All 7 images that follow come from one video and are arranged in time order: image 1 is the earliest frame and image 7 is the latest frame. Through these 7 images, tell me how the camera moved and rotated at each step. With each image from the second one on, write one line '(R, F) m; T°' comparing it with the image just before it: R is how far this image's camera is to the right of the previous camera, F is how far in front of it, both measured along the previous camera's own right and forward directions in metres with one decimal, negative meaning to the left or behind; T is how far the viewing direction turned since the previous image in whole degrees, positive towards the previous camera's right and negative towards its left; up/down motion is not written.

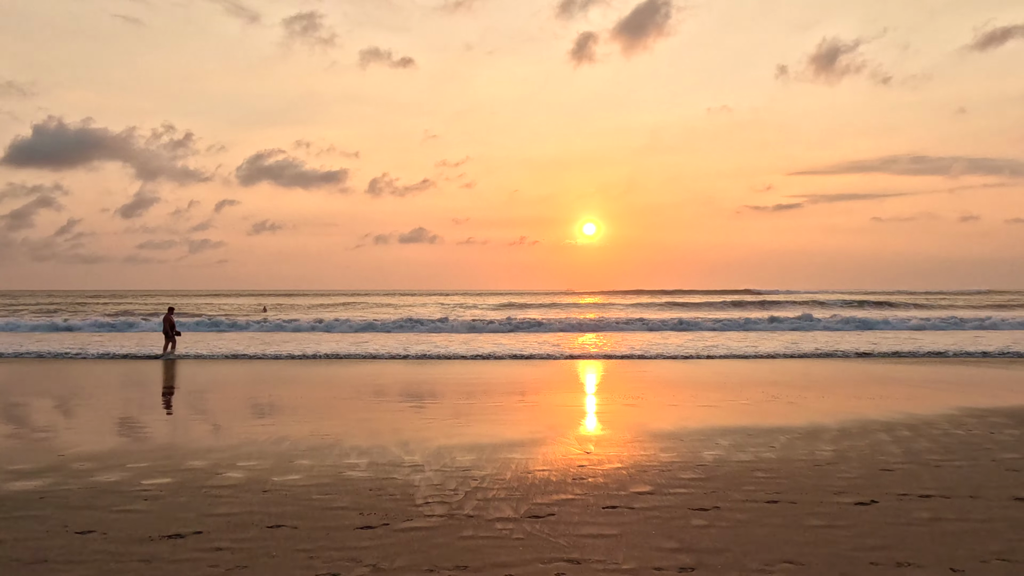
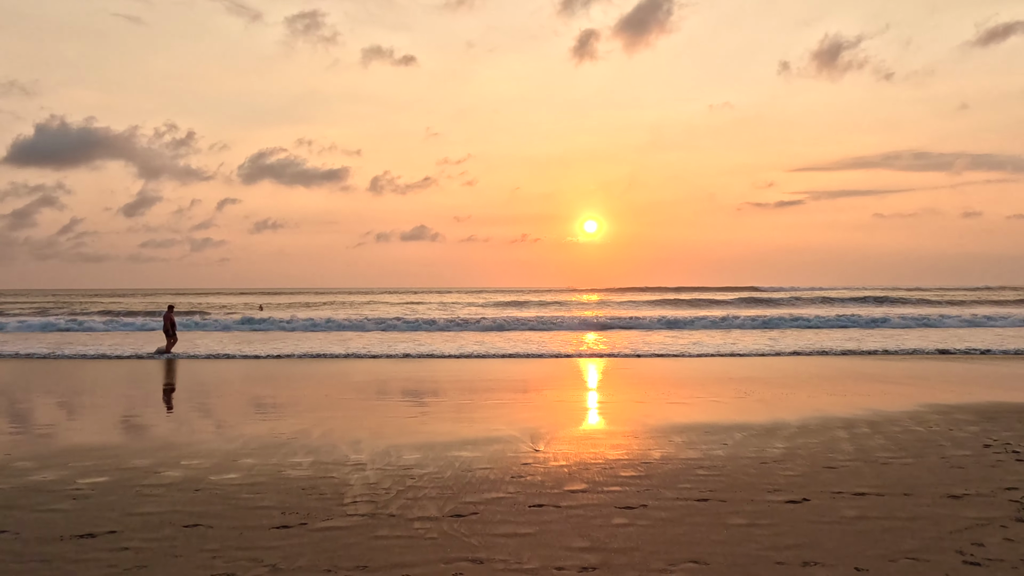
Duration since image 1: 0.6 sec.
(+0.4, +0.1) m; 0°
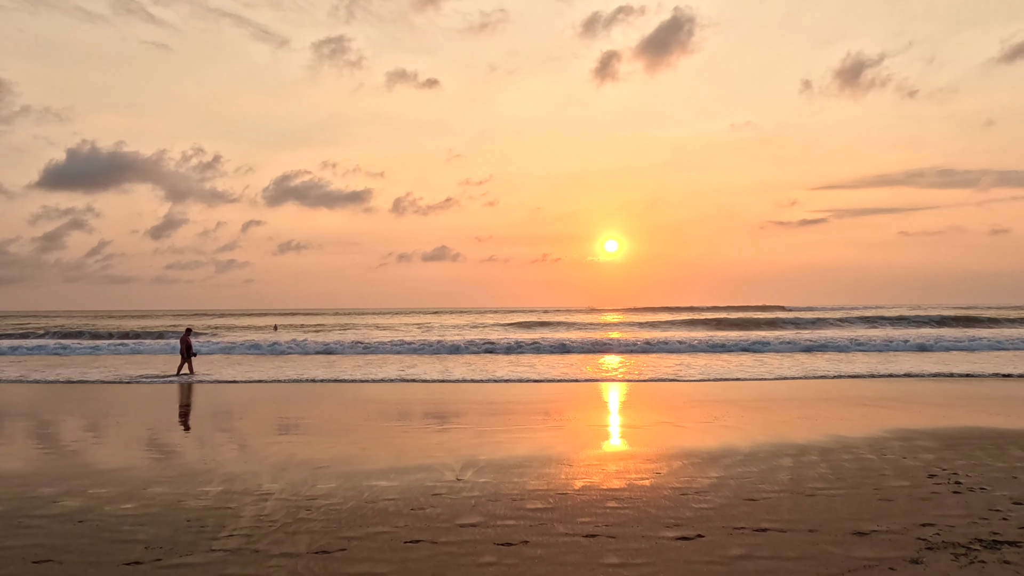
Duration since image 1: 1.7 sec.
(+0.7, +0.1) m; -1°
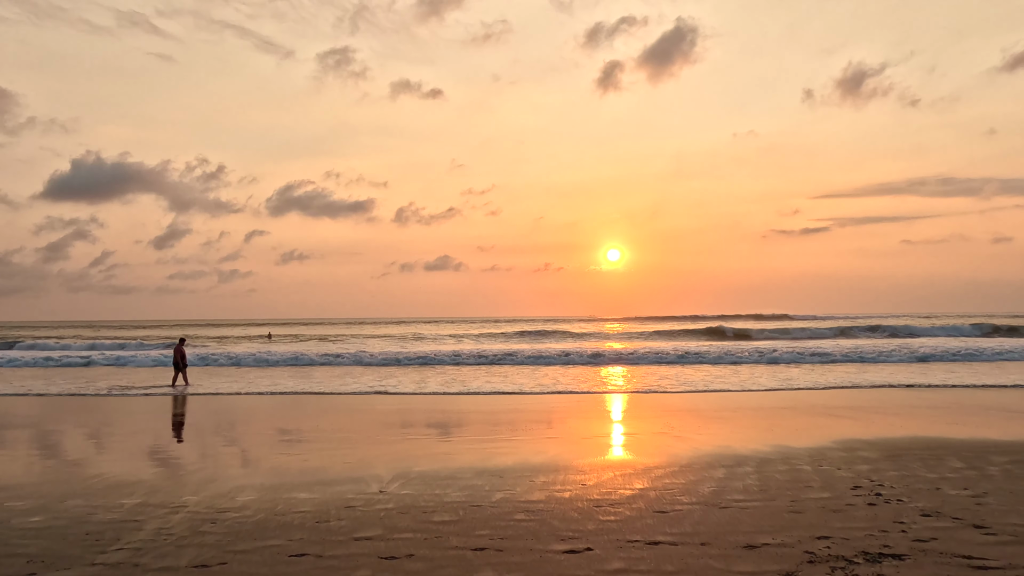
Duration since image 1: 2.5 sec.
(+0.6, 0.0) m; 0°
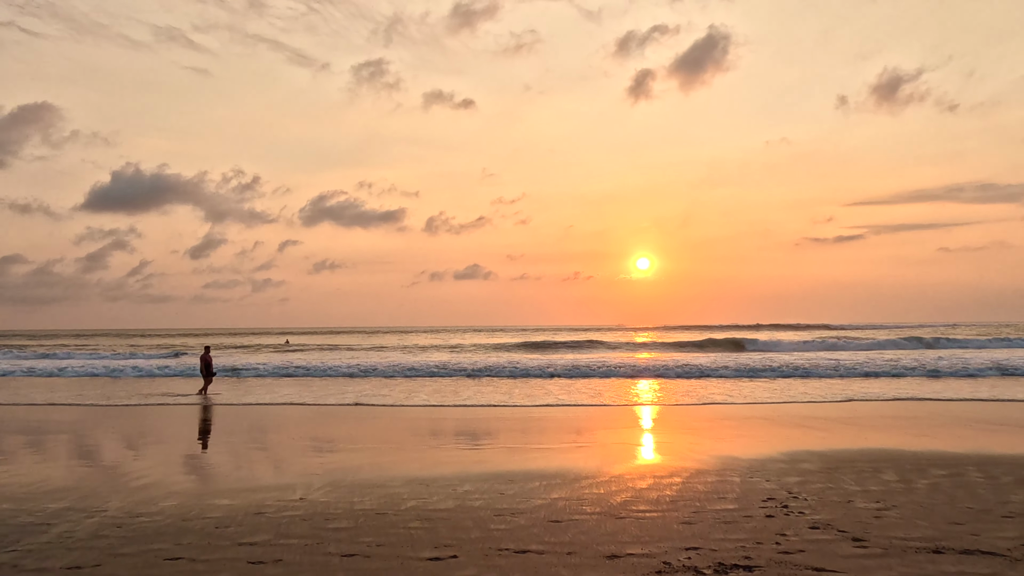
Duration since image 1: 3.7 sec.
(+0.8, -0.1) m; -2°
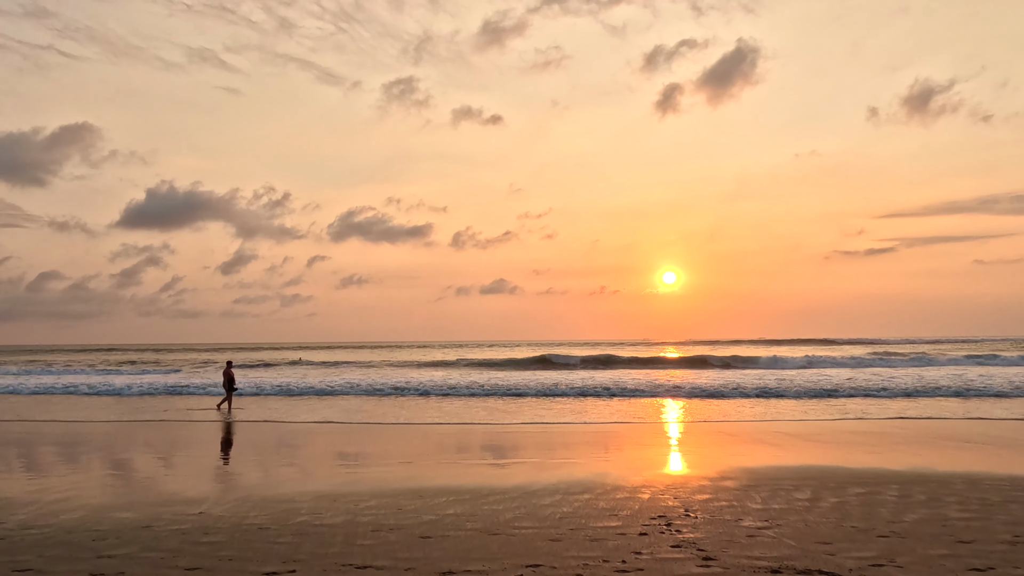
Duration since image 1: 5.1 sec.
(+0.9, 0.0) m; -2°
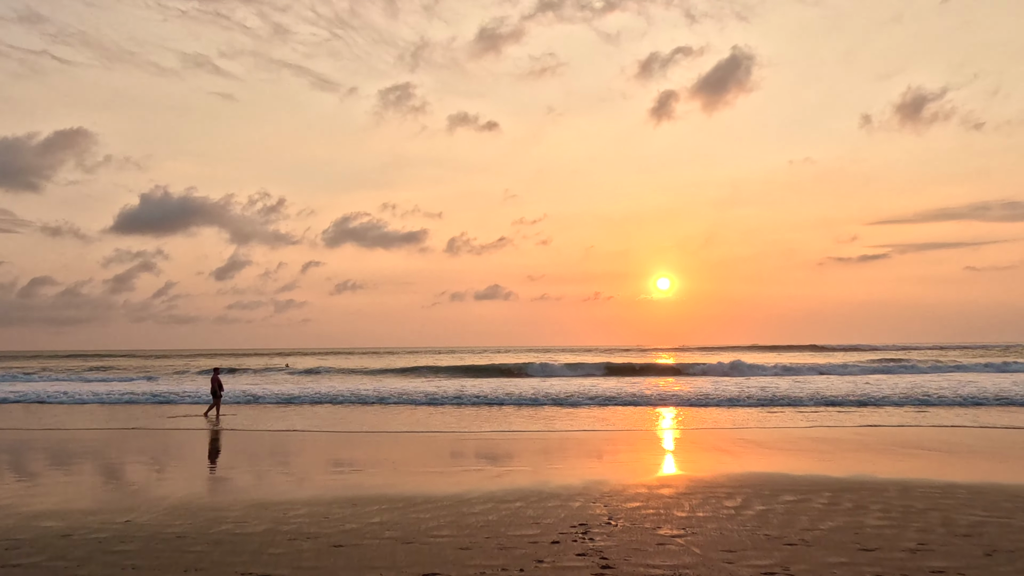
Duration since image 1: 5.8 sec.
(+0.5, 0.0) m; +1°
